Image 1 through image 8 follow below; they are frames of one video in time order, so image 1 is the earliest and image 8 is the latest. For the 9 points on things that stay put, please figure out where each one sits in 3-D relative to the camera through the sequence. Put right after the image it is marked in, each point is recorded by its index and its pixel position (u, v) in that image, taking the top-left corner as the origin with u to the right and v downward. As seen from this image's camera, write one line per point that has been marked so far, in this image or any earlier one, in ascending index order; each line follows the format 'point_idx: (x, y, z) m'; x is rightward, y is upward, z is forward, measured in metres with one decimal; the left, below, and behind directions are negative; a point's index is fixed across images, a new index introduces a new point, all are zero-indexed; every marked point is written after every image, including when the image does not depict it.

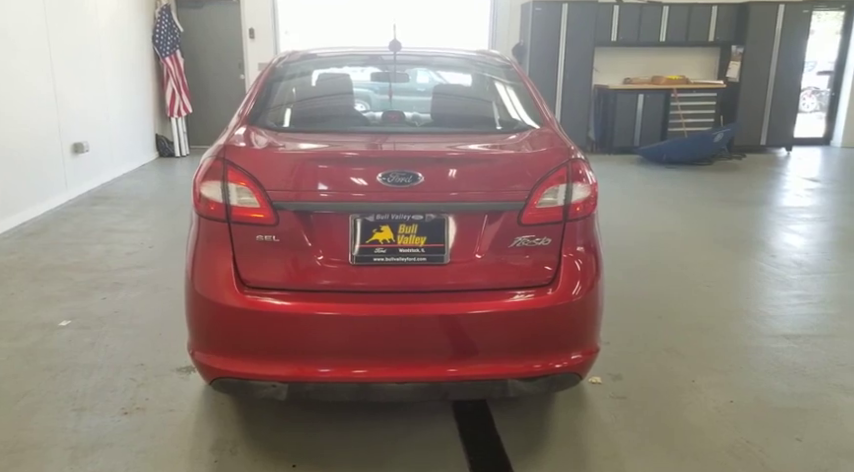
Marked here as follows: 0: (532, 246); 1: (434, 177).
0: (+0.3, 0.0, +1.7) m
1: (0.0, +0.1, +1.6) m
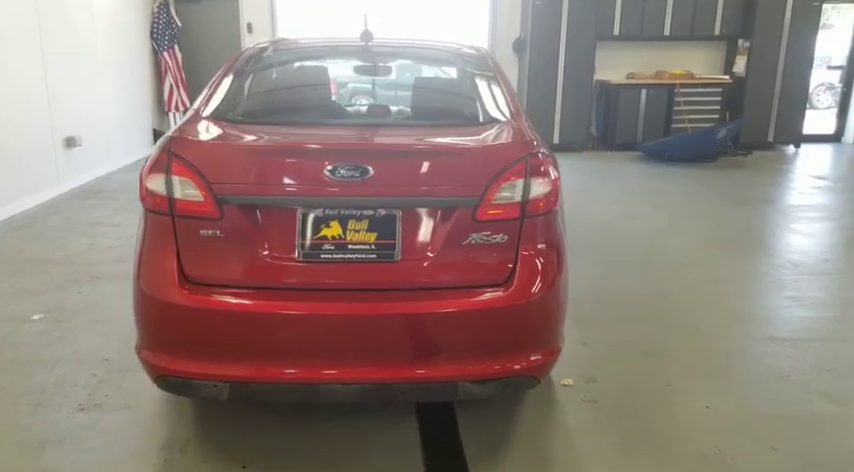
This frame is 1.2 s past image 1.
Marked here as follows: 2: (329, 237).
0: (+0.1, 0.0, +1.6) m
1: (-0.1, +0.2, +1.6) m
2: (-0.2, 0.0, +1.6) m
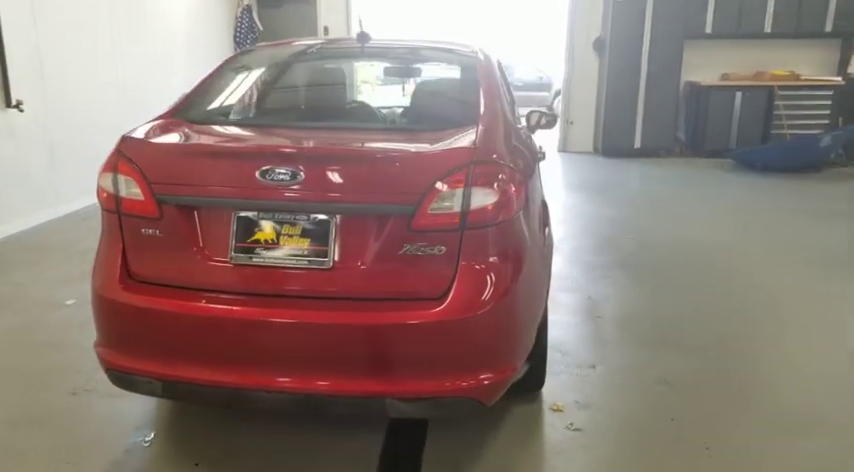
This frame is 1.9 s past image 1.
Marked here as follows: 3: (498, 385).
0: (0.0, 0.0, +1.5) m
1: (-0.3, +0.1, +1.5) m
2: (-0.4, 0.0, +1.5) m
3: (+0.2, -0.4, +1.8) m
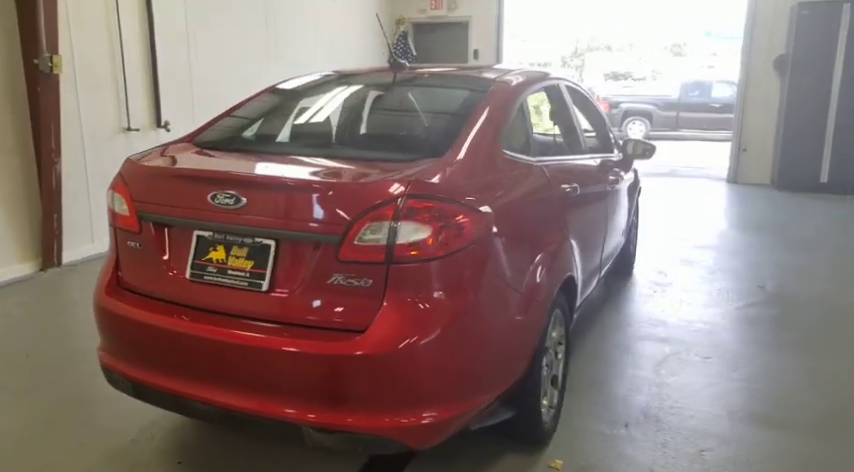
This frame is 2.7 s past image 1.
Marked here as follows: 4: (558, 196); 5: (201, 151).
0: (-0.2, -0.1, +1.5) m
1: (-0.4, +0.1, +1.6) m
2: (-0.6, -0.1, +1.6) m
3: (+0.1, -0.5, +1.7) m
4: (+0.4, +0.1, +2.3) m
5: (-0.8, +0.3, +2.1) m
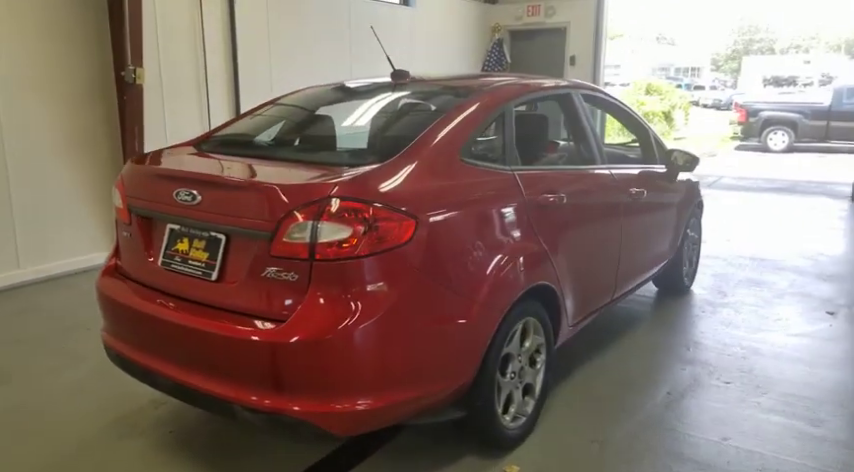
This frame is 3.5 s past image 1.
0: (-0.4, -0.1, +1.7) m
1: (-0.6, +0.1, +1.8) m
2: (-0.7, 0.0, +1.8) m
3: (-0.1, -0.5, +1.7) m
4: (+0.4, +0.1, +2.3) m
5: (-0.8, +0.3, +2.3) m
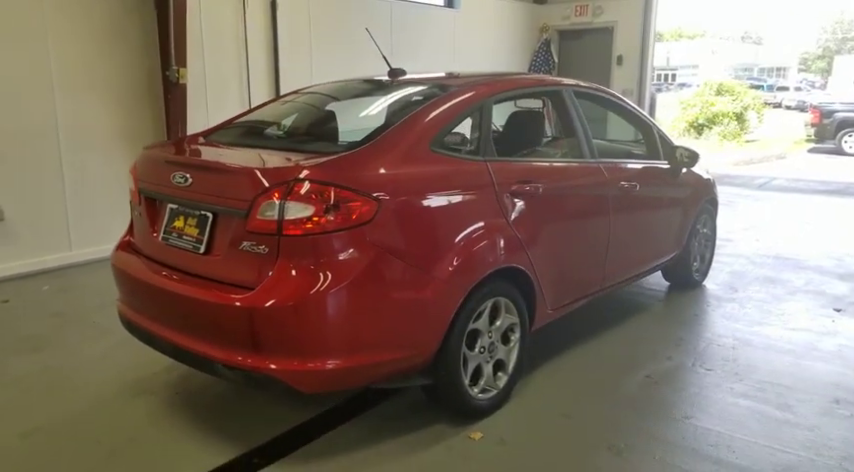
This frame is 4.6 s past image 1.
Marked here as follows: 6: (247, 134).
0: (-0.5, 0.0, +1.9) m
1: (-0.7, +0.2, +2.0) m
2: (-0.8, 0.0, +2.1) m
3: (-0.3, -0.4, +1.9) m
4: (+0.3, +0.2, +2.4) m
5: (-0.9, +0.4, +2.6) m
6: (-0.8, +0.4, +2.8) m
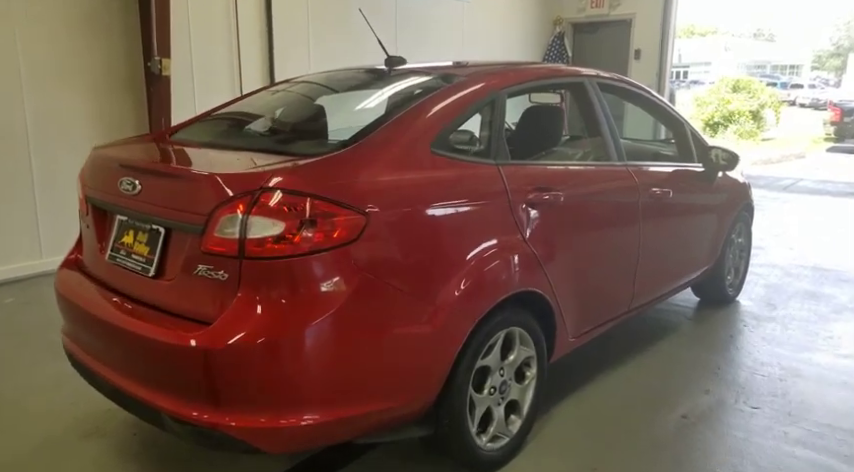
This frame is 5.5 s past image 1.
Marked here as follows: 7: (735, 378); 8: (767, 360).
0: (-0.5, -0.1, +1.5) m
1: (-0.7, +0.1, +1.7) m
2: (-0.8, 0.0, +1.8) m
3: (-0.3, -0.5, +1.6) m
4: (+0.3, +0.1, +2.1) m
5: (-0.9, +0.3, +2.2) m
6: (-0.8, +0.4, +2.5) m
7: (+1.2, -0.6, +2.5) m
8: (+1.5, -0.5, +2.7) m
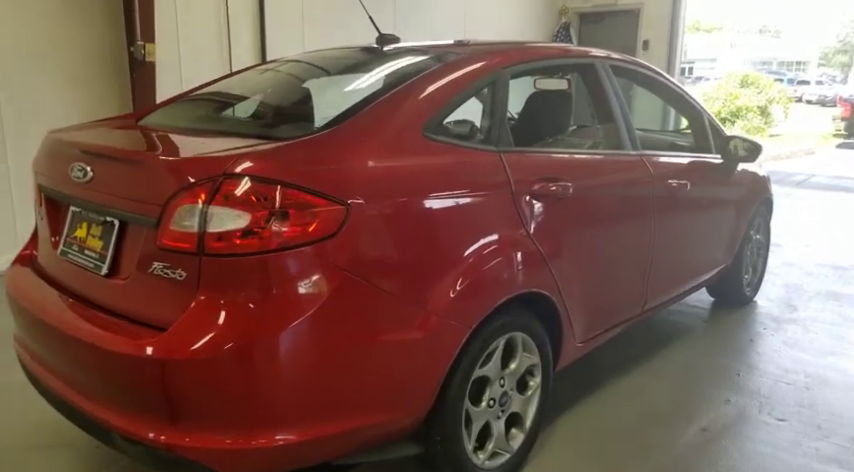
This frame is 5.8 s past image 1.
0: (-0.5, -0.1, +1.3) m
1: (-0.7, +0.1, +1.5) m
2: (-0.8, 0.0, +1.6) m
3: (-0.3, -0.5, +1.4) m
4: (+0.3, +0.1, +1.9) m
5: (-0.9, +0.3, +2.0) m
6: (-0.8, +0.4, +2.3) m
7: (+1.2, -0.6, +2.3) m
8: (+1.4, -0.5, +2.5) m
